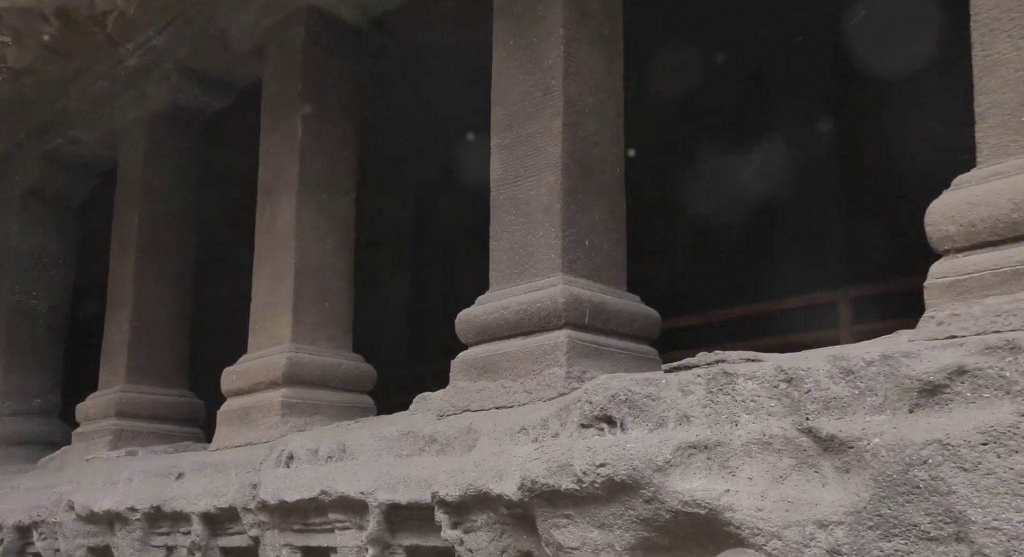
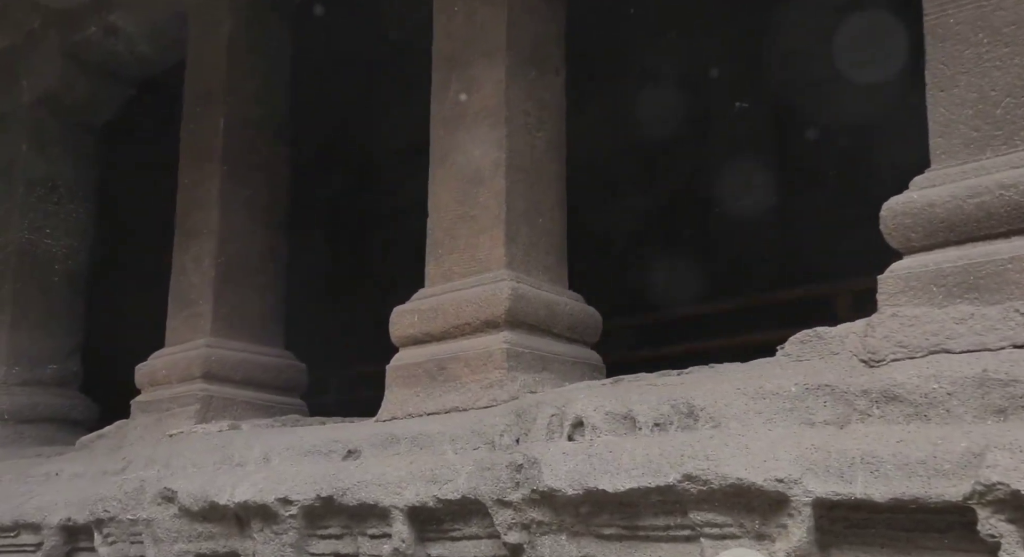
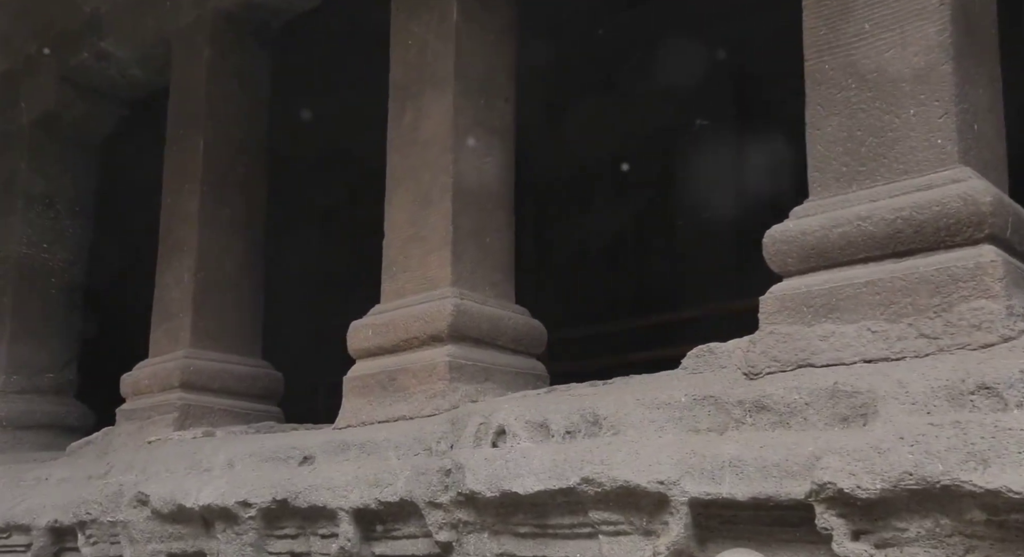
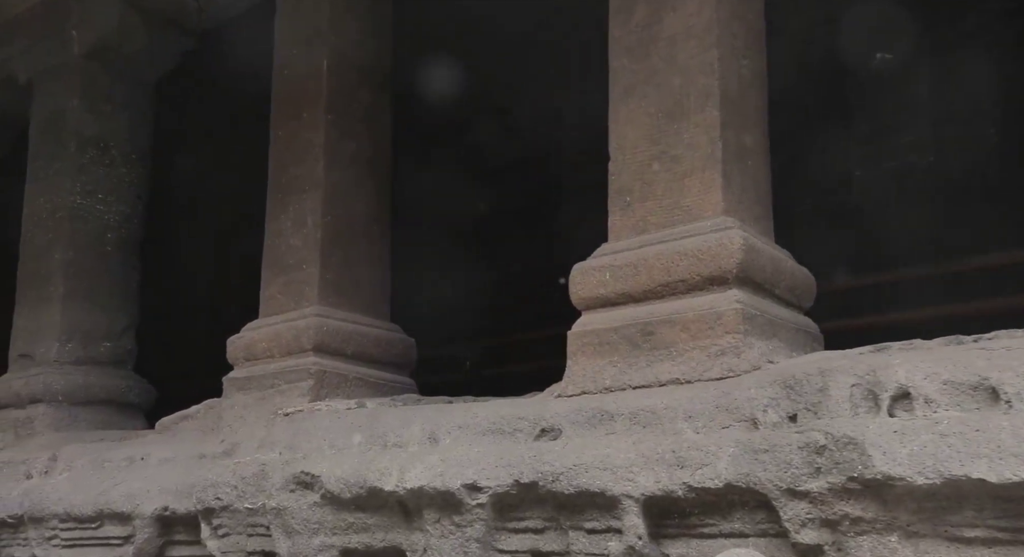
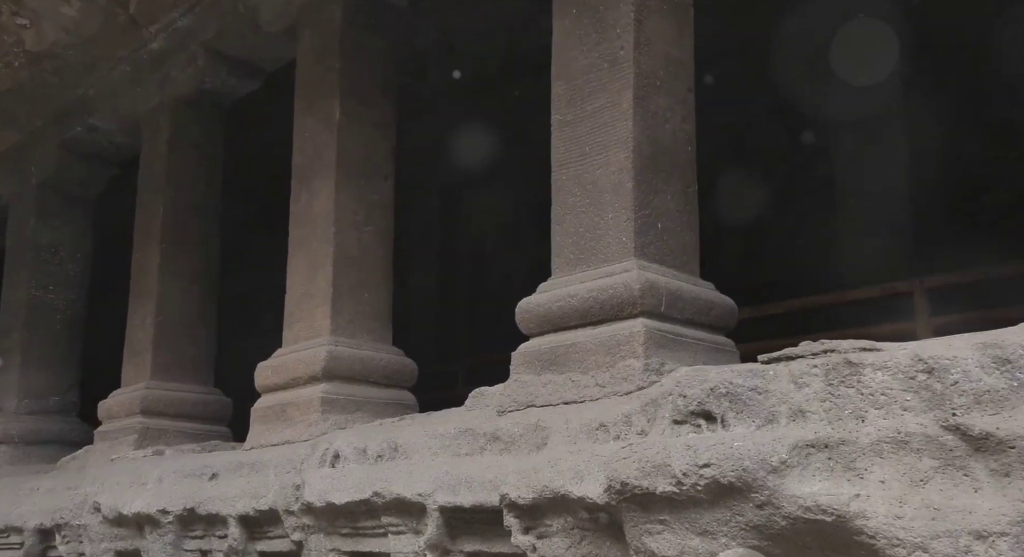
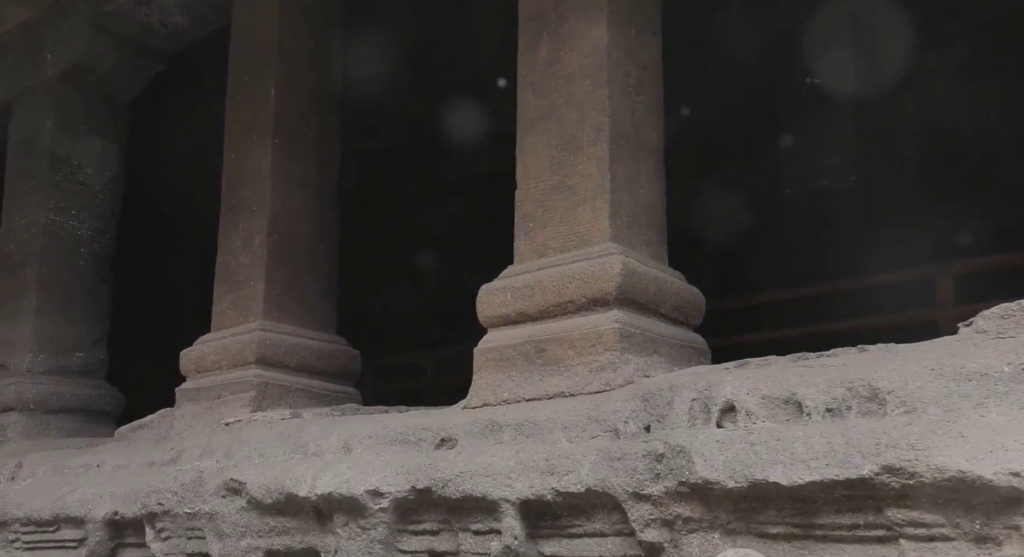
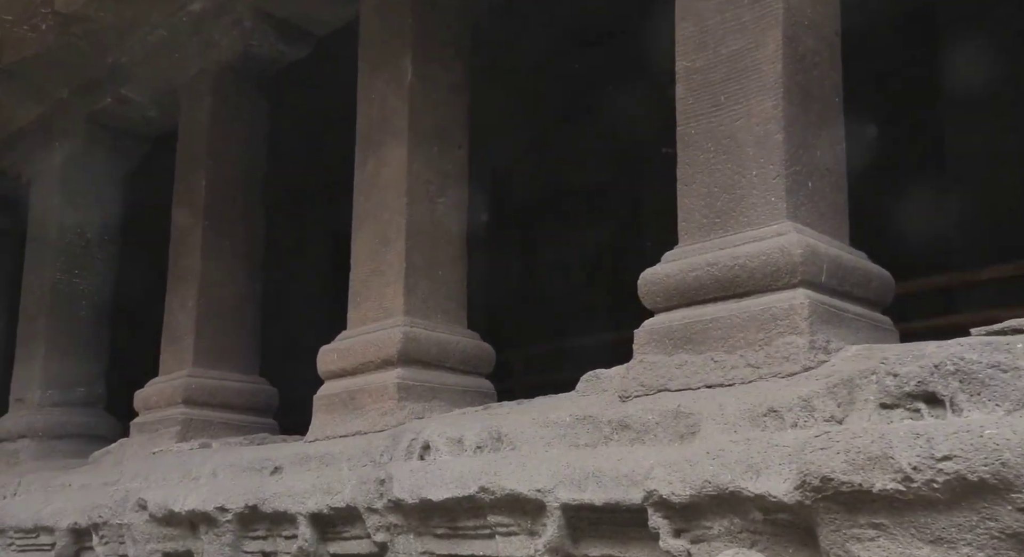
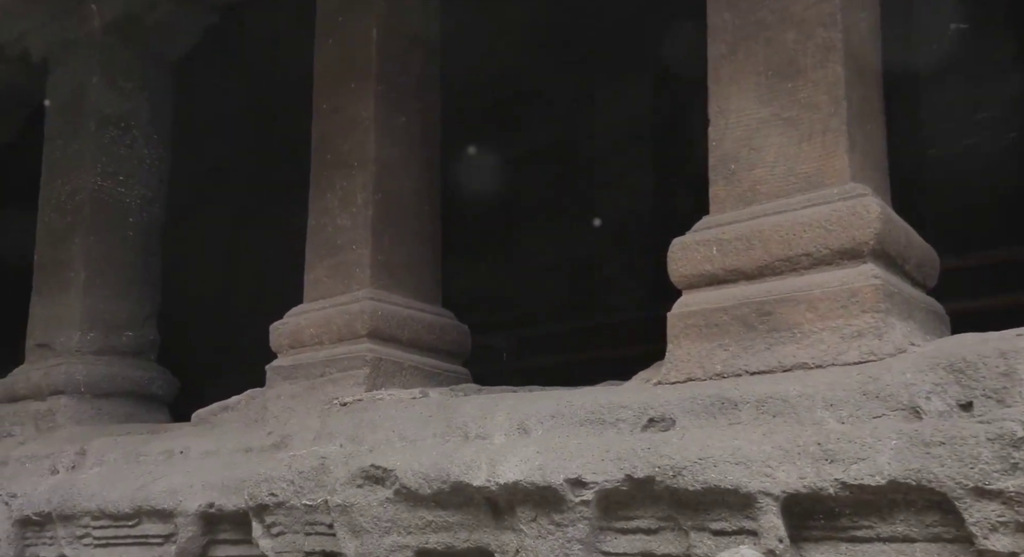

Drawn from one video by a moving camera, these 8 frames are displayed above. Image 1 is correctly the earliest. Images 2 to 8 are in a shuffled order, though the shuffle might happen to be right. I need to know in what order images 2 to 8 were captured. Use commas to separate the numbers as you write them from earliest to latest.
5, 7, 3, 2, 6, 4, 8
